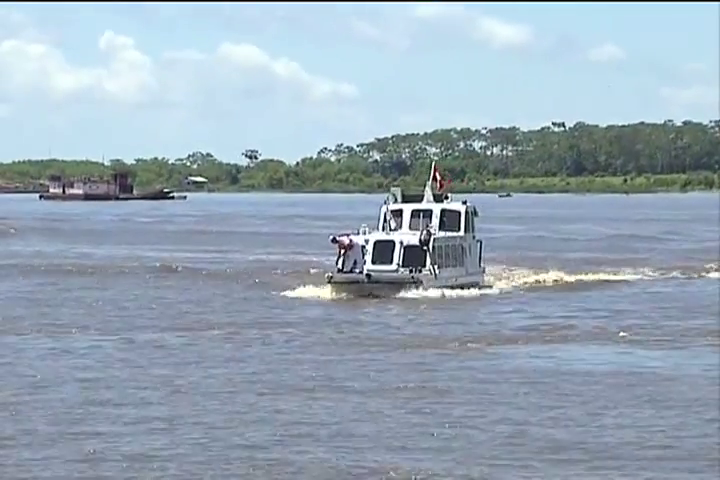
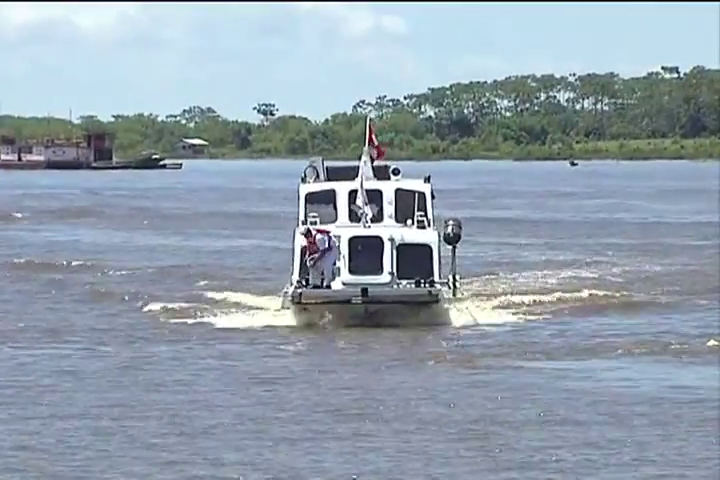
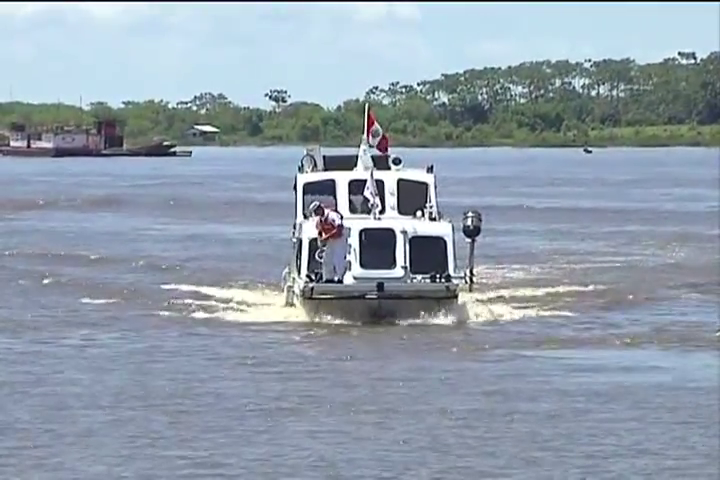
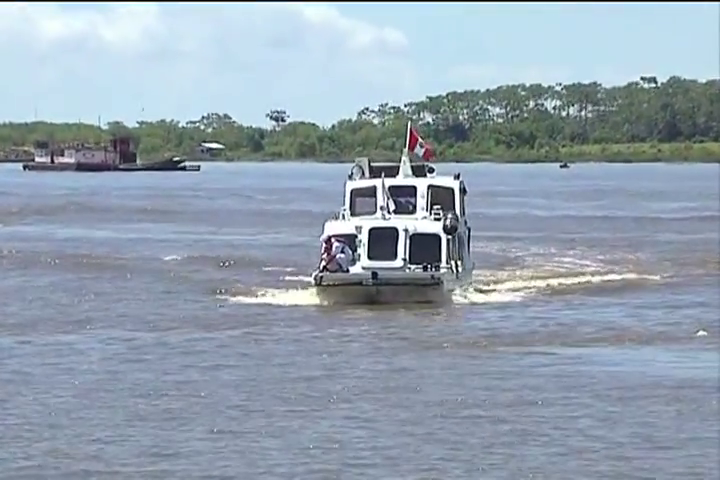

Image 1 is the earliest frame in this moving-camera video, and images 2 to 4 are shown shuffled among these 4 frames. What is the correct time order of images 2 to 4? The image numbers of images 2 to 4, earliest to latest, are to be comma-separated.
4, 2, 3
